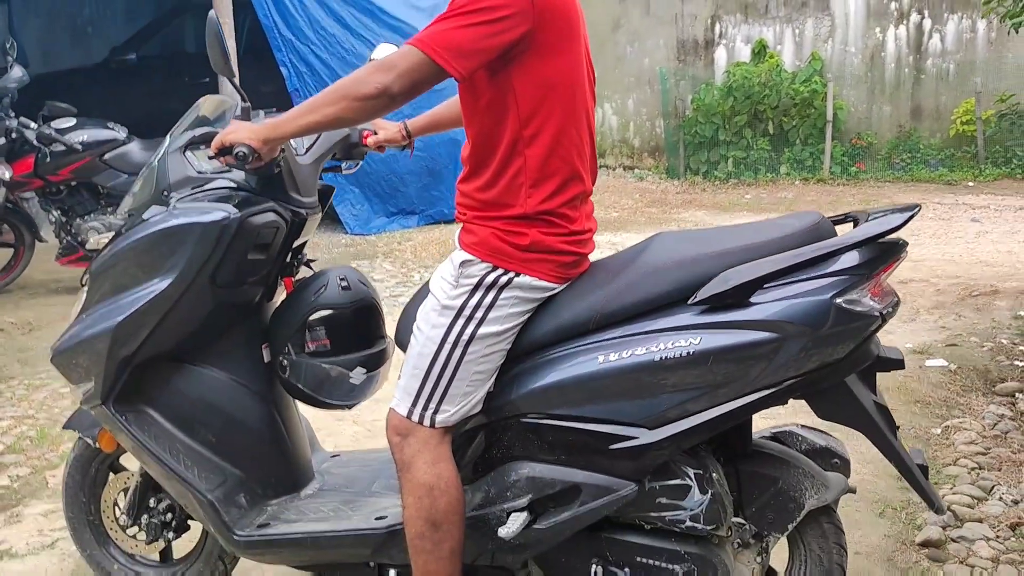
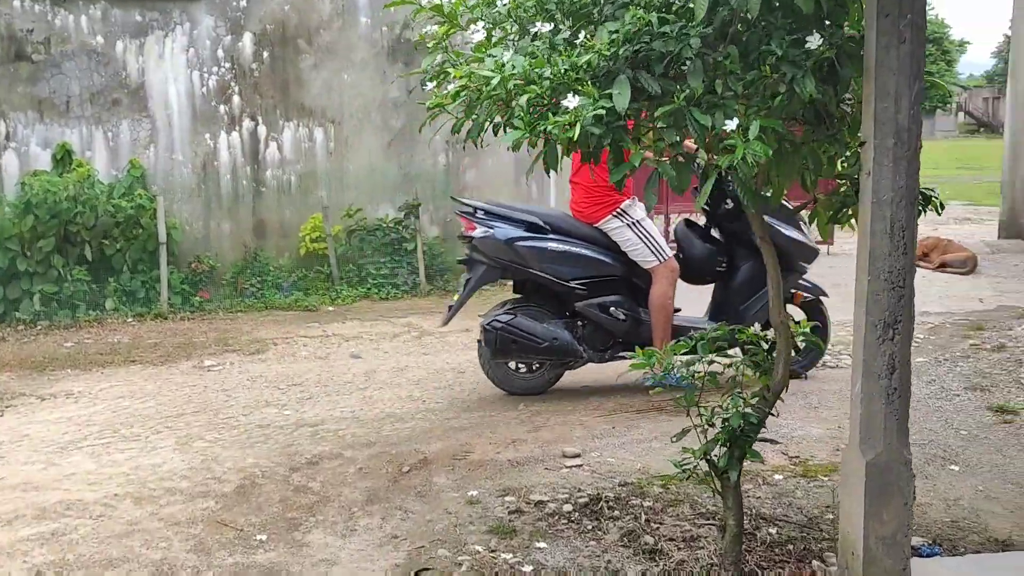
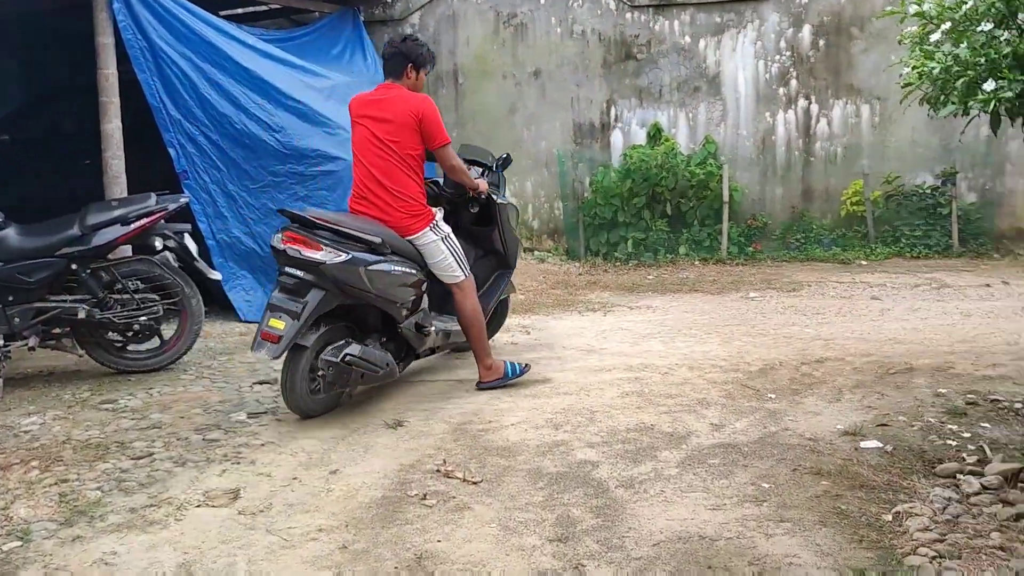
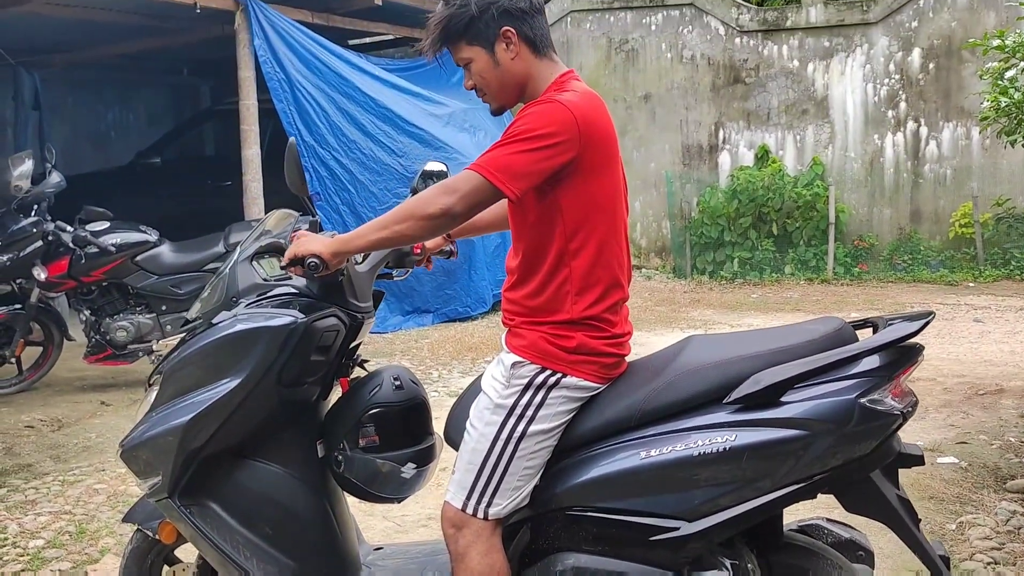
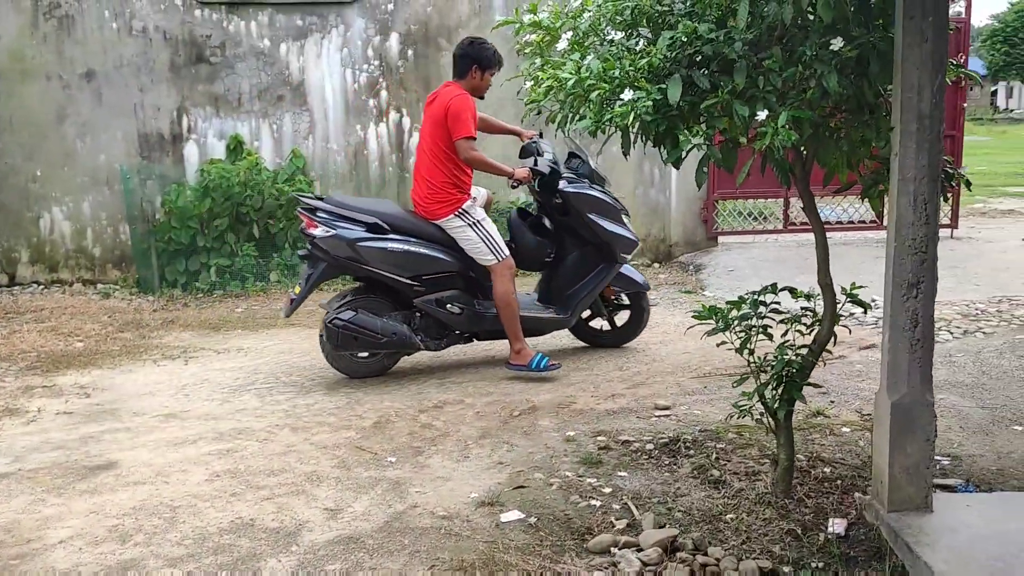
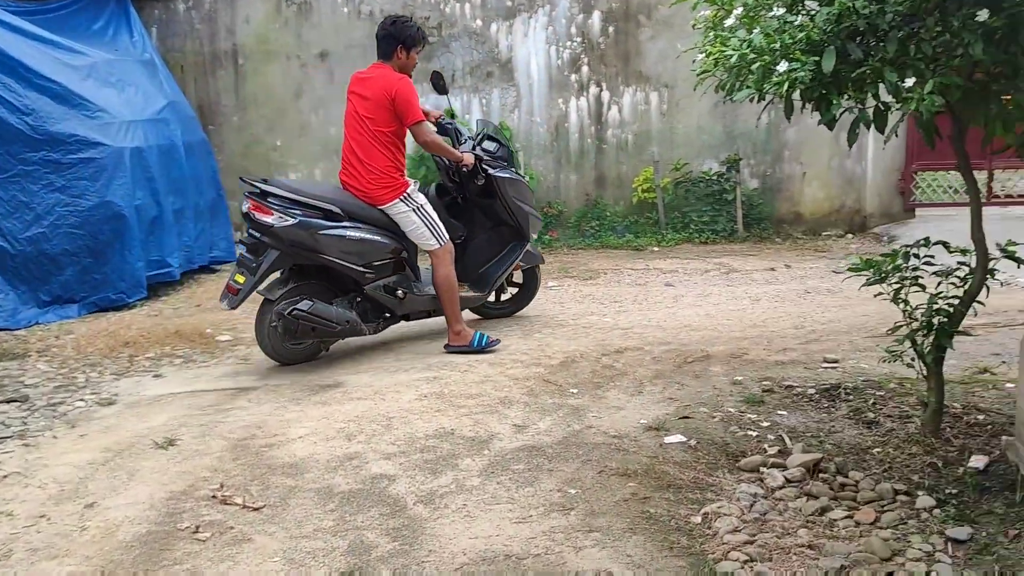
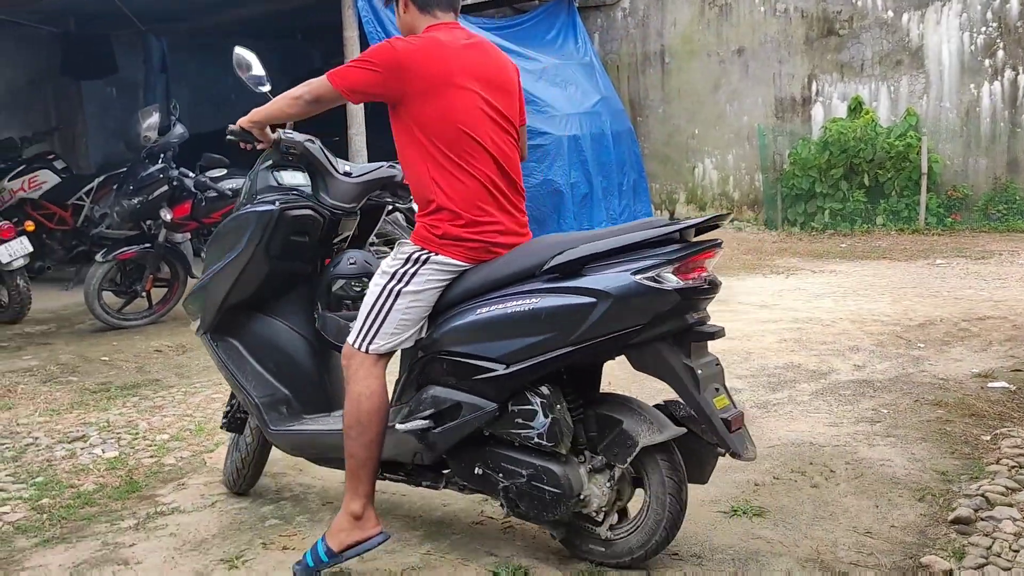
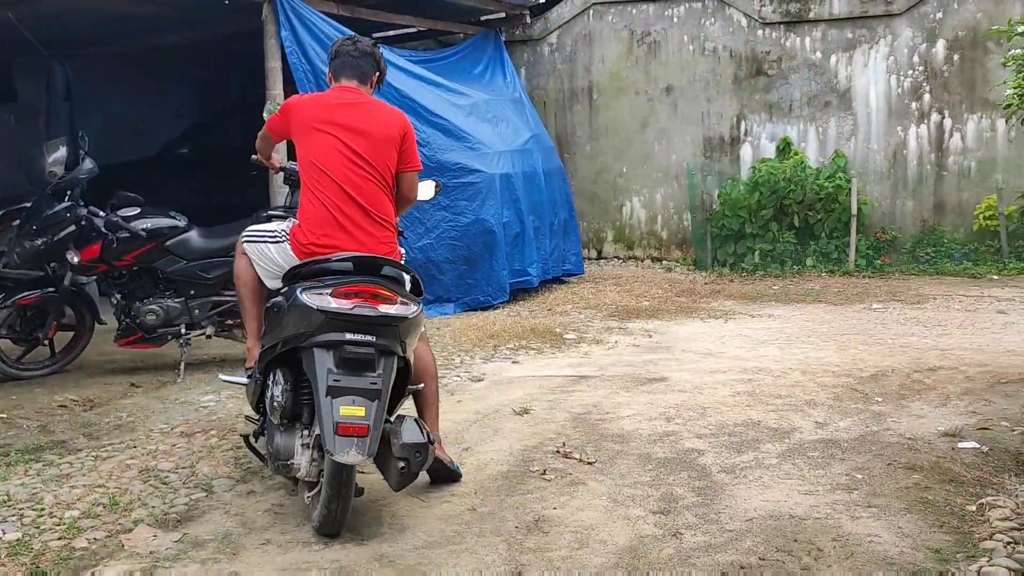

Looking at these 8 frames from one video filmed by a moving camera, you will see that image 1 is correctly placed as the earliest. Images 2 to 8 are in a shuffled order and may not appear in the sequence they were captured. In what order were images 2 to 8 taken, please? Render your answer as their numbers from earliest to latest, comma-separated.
4, 7, 8, 3, 6, 5, 2
